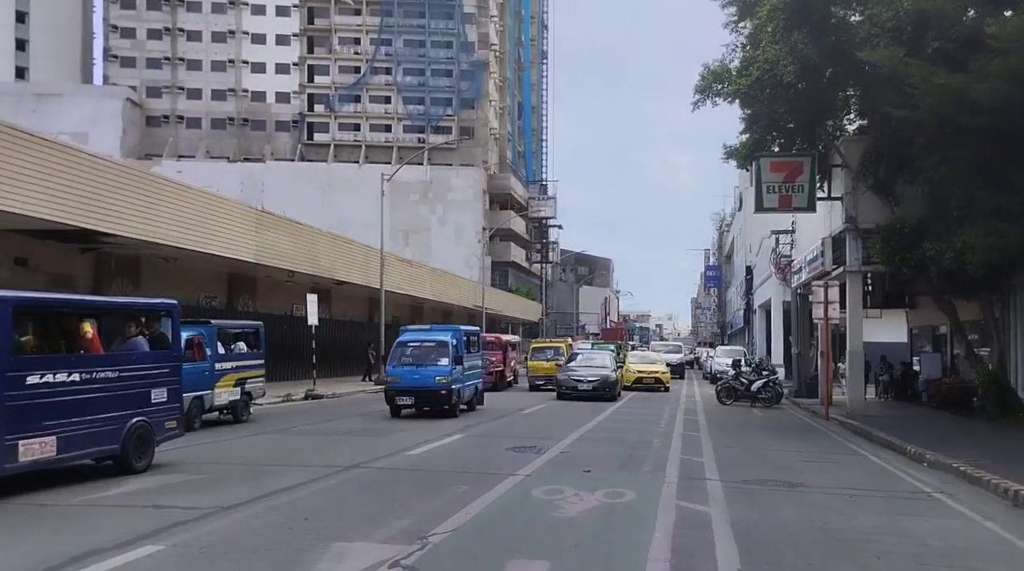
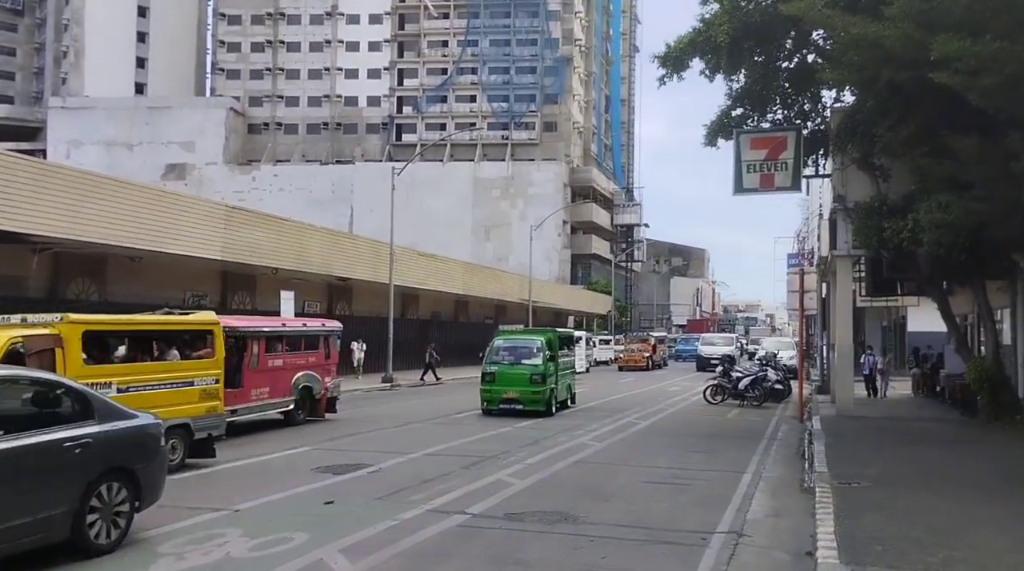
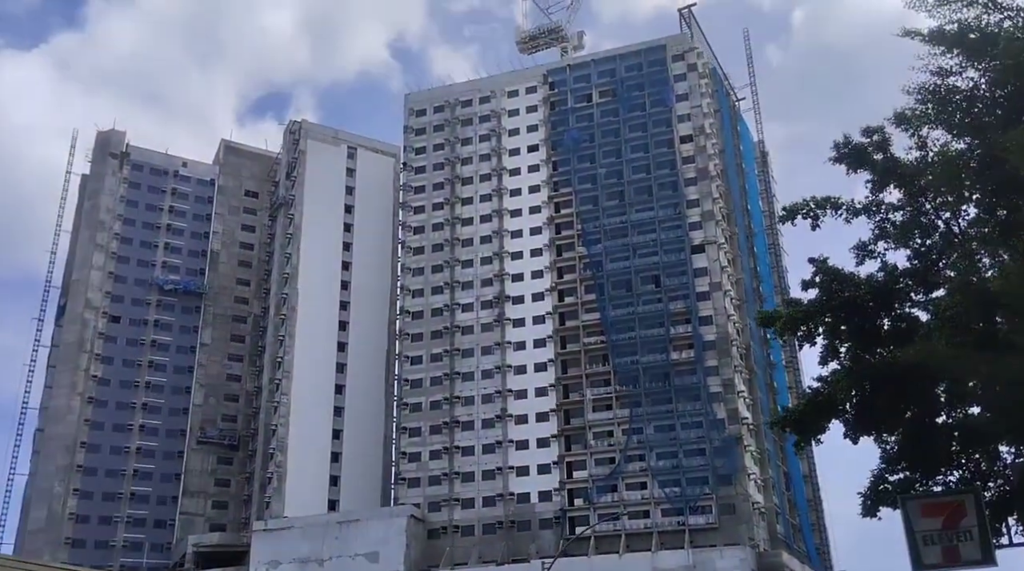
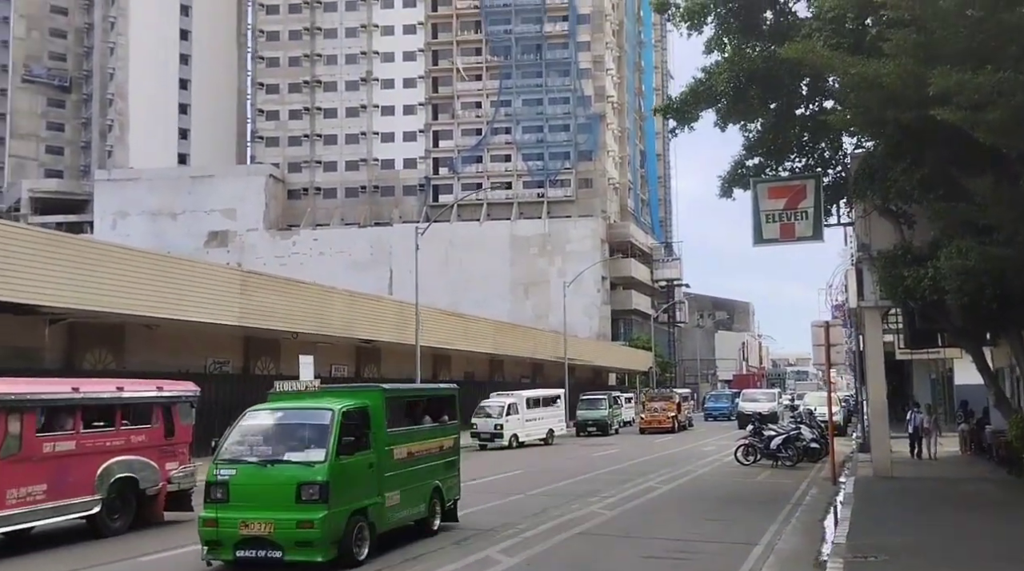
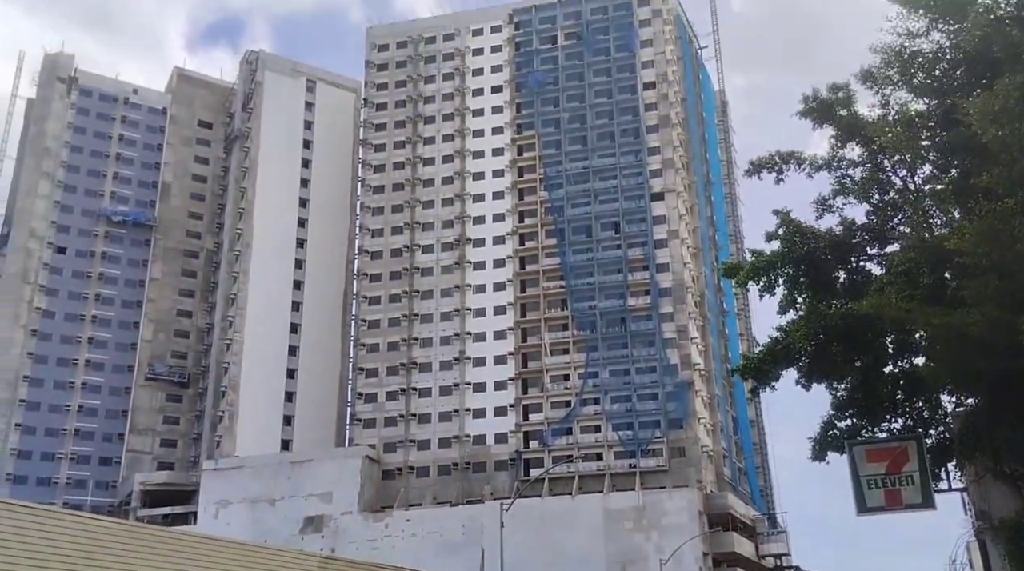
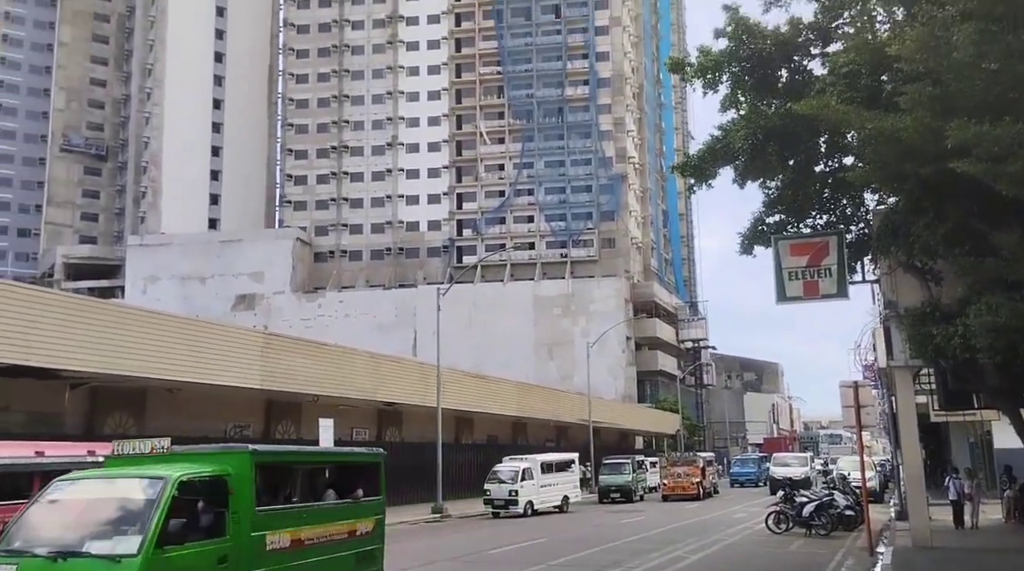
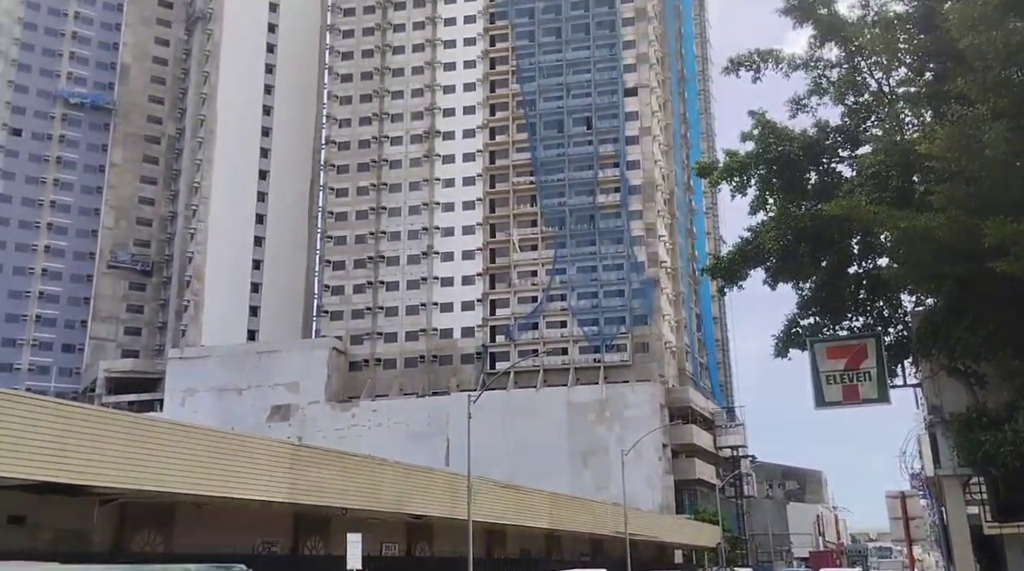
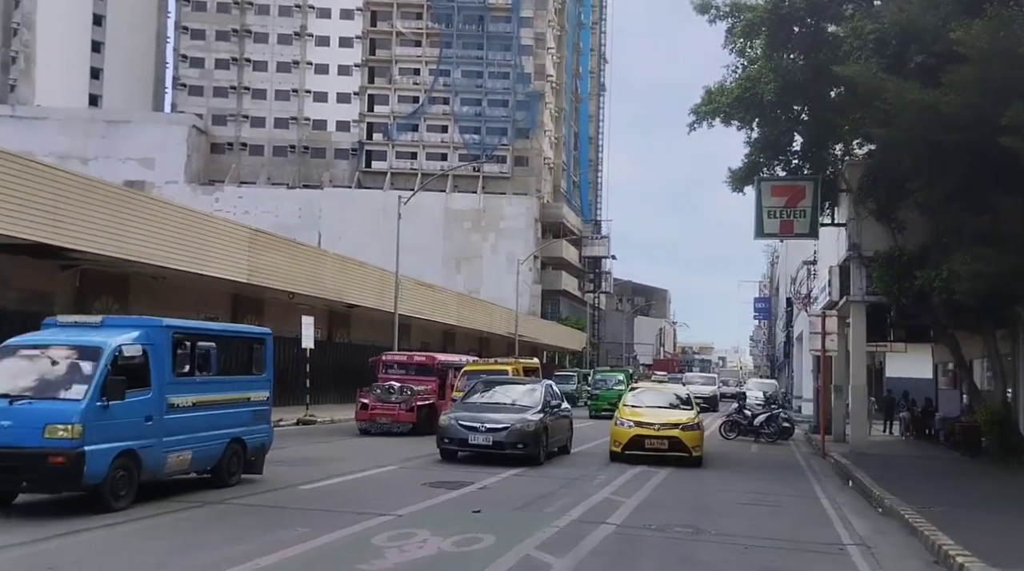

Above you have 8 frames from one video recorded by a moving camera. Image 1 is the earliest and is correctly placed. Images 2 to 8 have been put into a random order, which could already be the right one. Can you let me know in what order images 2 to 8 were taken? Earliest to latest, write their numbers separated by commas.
8, 2, 4, 6, 7, 5, 3
